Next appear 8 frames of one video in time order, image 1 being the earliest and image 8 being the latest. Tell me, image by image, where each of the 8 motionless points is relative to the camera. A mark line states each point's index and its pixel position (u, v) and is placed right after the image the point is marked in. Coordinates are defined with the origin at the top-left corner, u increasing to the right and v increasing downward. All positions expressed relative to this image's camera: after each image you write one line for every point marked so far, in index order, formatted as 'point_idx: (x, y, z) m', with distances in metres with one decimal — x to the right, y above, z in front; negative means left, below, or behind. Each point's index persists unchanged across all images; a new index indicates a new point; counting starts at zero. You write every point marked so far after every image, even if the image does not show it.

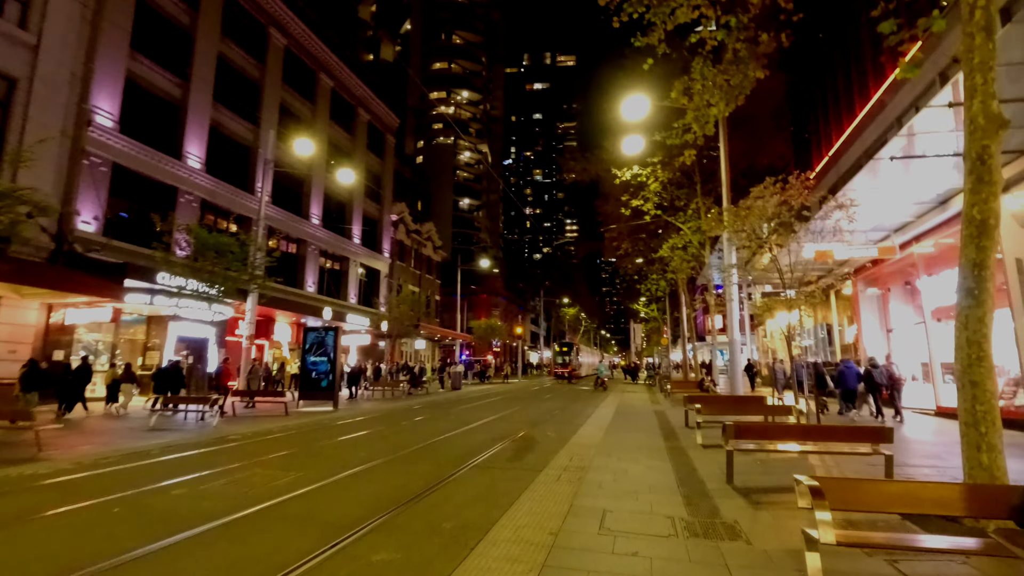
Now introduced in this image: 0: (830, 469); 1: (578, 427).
0: (+4.4, -2.5, +7.4) m
1: (+1.6, -3.4, +13.0) m
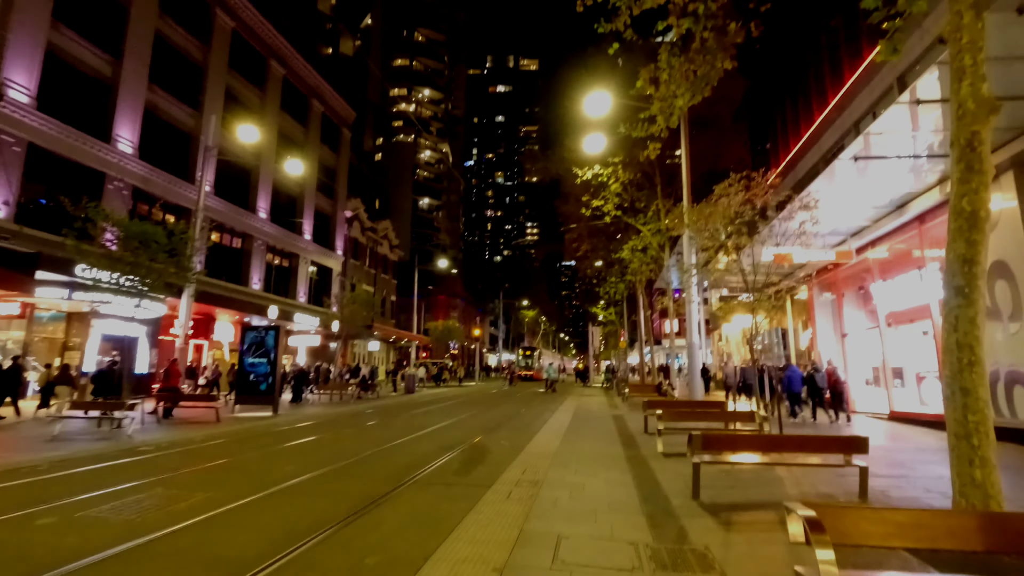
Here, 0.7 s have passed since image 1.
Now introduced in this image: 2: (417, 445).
0: (+3.7, -2.5, +6.9) m
1: (+0.5, -3.4, +12.3) m
2: (-2.0, -3.4, +12.0) m
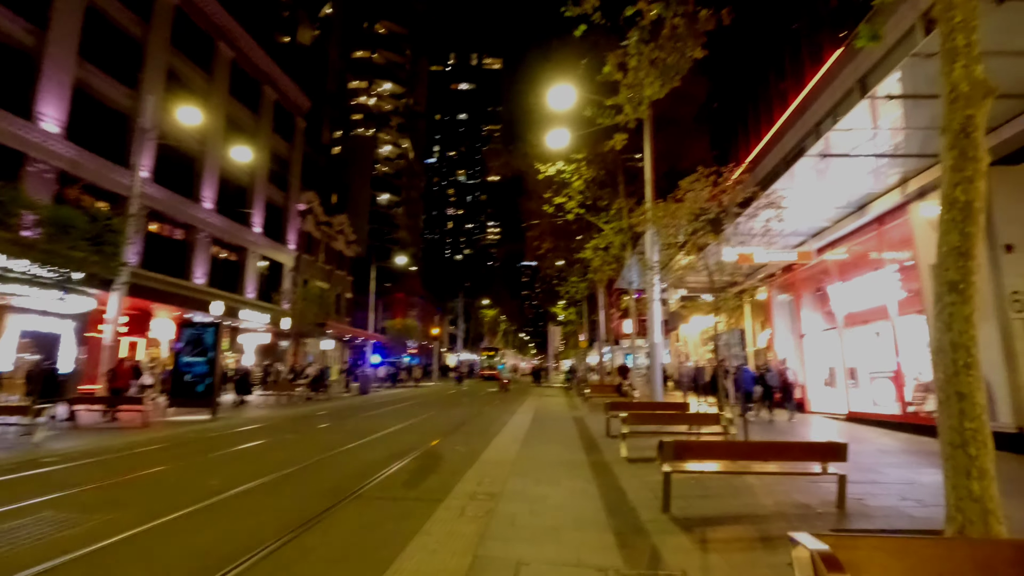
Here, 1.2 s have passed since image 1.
0: (+3.1, -2.5, +6.5) m
1: (-0.4, -3.3, +11.7) m
2: (-3.0, -3.3, +11.1) m
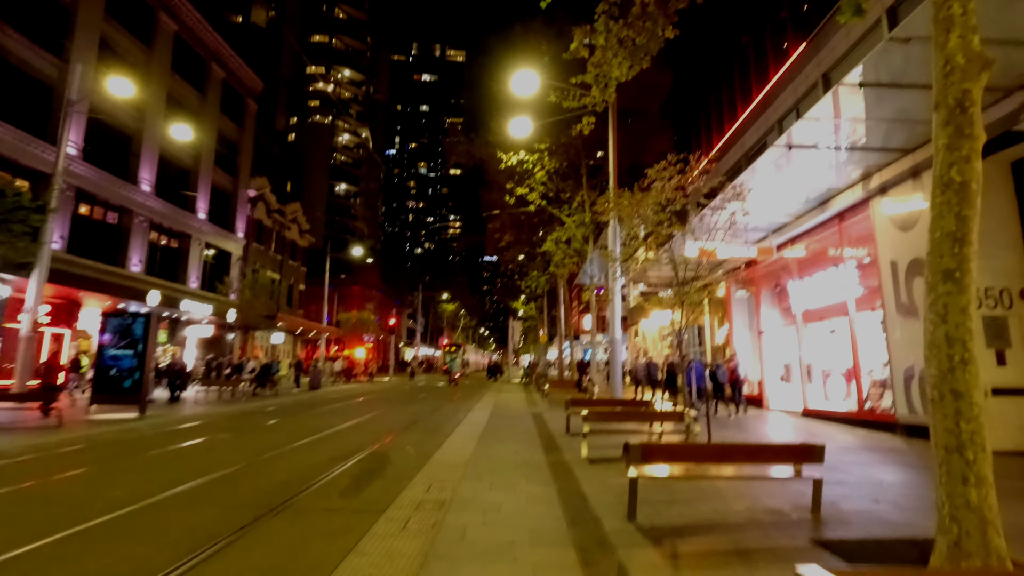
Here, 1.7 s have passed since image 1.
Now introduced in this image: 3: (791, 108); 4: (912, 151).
0: (+2.6, -2.3, +6.1) m
1: (-1.4, -3.1, +11.0) m
2: (-3.8, -3.1, +10.3) m
3: (+7.5, +4.8, +14.5) m
4: (+7.8, +2.7, +10.4) m
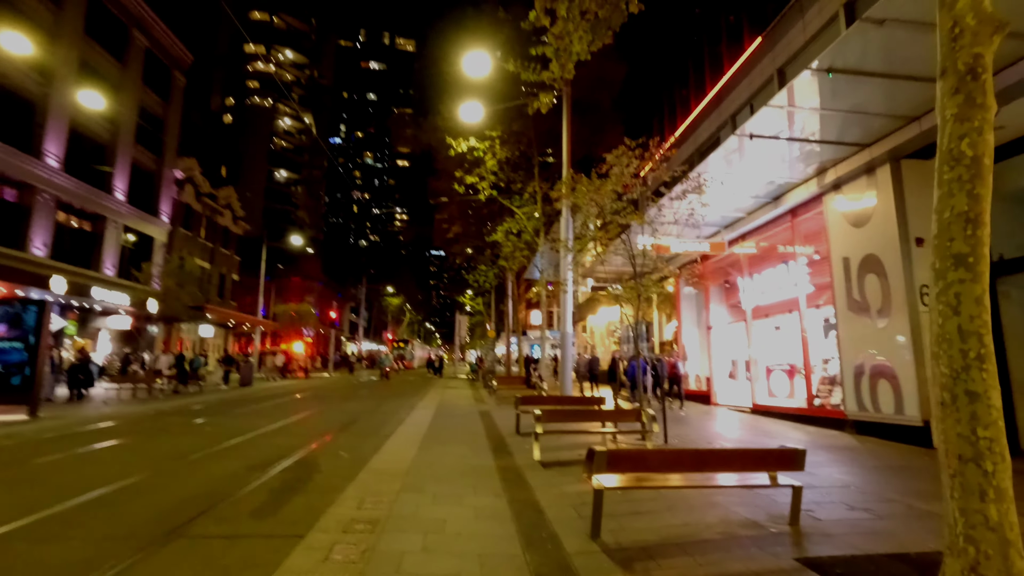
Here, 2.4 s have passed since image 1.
0: (+2.1, -2.2, +5.6) m
1: (-2.4, -2.9, +10.1) m
2: (-4.8, -2.8, +9.1) m
3: (+6.3, +5.0, +14.4) m
4: (+6.9, +2.8, +10.3) m
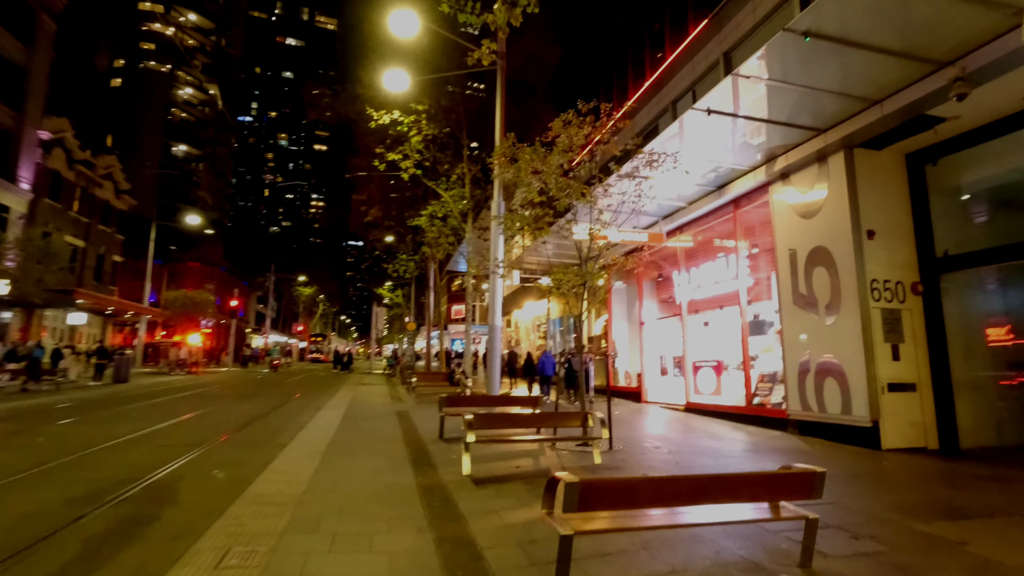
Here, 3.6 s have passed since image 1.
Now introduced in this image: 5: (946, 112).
0: (+1.5, -2.0, +4.4) m
1: (-3.6, -2.5, +8.2) m
2: (-5.8, -2.4, +6.9) m
3: (+4.5, +5.1, +13.7) m
4: (+5.7, +2.9, +9.8) m
5: (+6.8, +2.8, +8.4) m
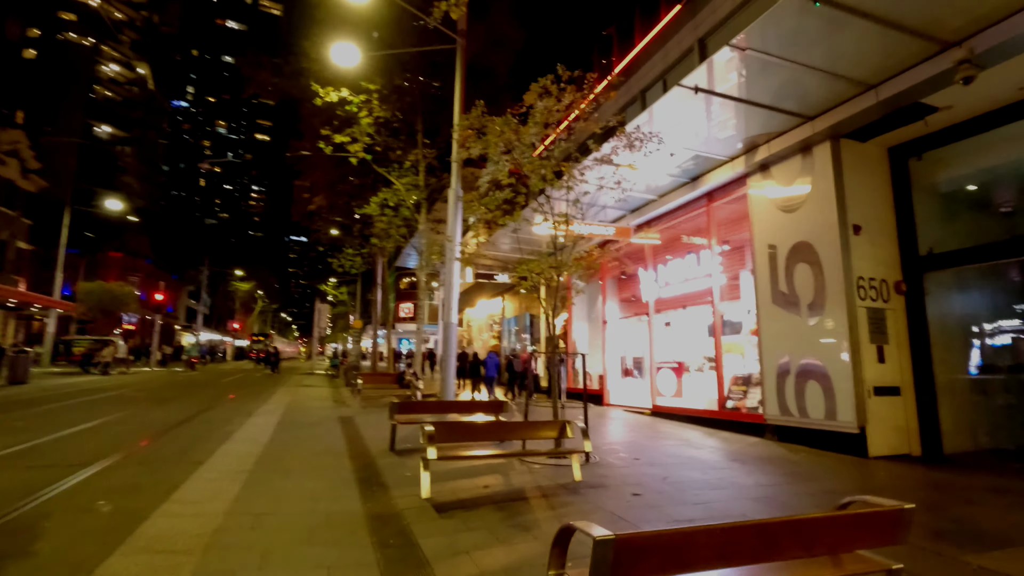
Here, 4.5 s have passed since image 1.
0: (+1.4, -1.9, +3.5) m
1: (-4.0, -2.3, +6.8) m
2: (-6.1, -2.2, +5.3) m
3: (+3.6, +5.2, +13.0) m
4: (+5.1, +2.9, +9.3) m
5: (+6.4, +2.8, +7.9) m
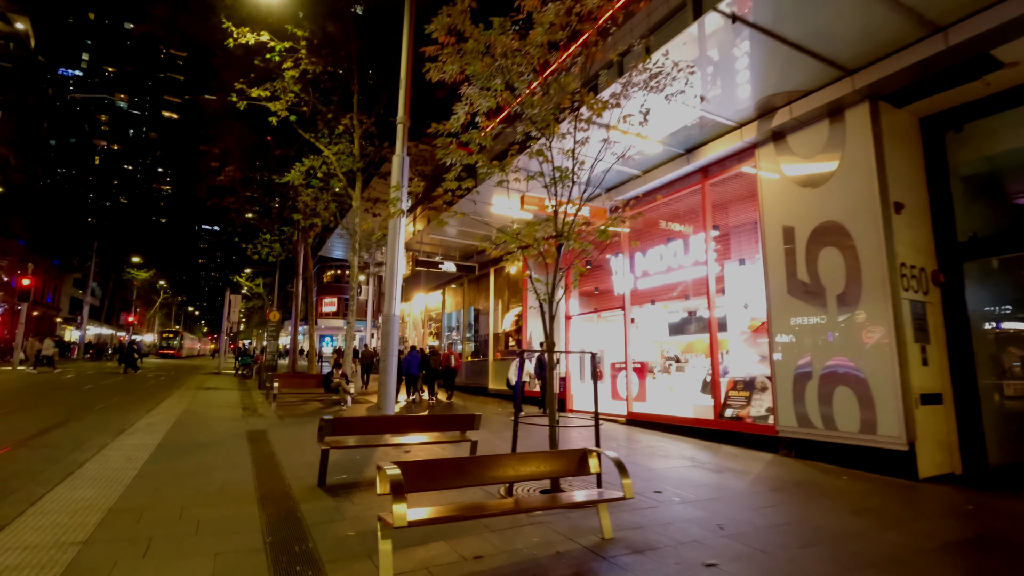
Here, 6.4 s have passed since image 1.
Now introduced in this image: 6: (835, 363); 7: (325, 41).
0: (+1.8, -1.7, +1.6) m
1: (-4.0, -1.9, +4.1) m
2: (-5.9, -1.8, +2.3) m
3: (+2.9, +5.4, +11.3) m
4: (+4.8, +3.1, +7.8) m
5: (+6.2, +2.9, +6.7) m
6: (+4.7, -1.1, +7.8) m
7: (-5.4, +7.2, +15.6) m
